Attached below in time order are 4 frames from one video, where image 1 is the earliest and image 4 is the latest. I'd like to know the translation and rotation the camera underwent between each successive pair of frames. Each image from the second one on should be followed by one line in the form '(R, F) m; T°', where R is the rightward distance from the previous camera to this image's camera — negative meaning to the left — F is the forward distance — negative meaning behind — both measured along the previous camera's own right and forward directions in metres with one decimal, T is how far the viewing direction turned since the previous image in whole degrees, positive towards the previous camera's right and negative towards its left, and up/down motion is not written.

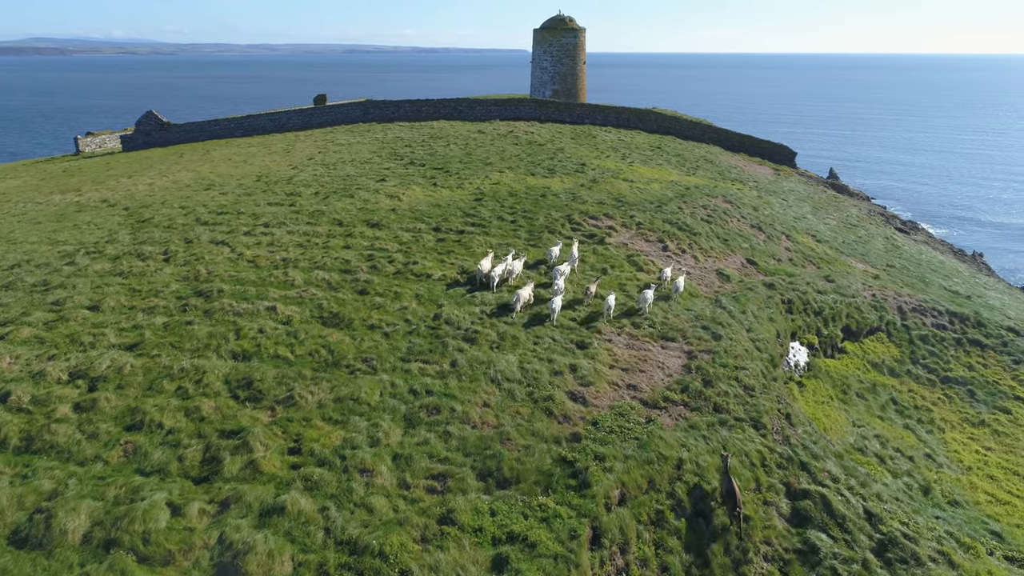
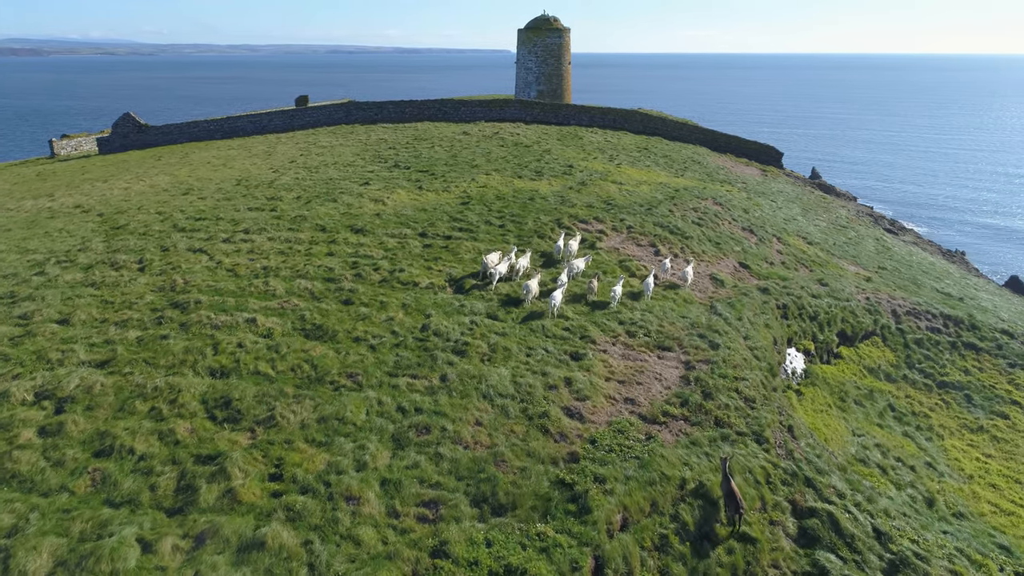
(-0.1, +0.5) m; +1°
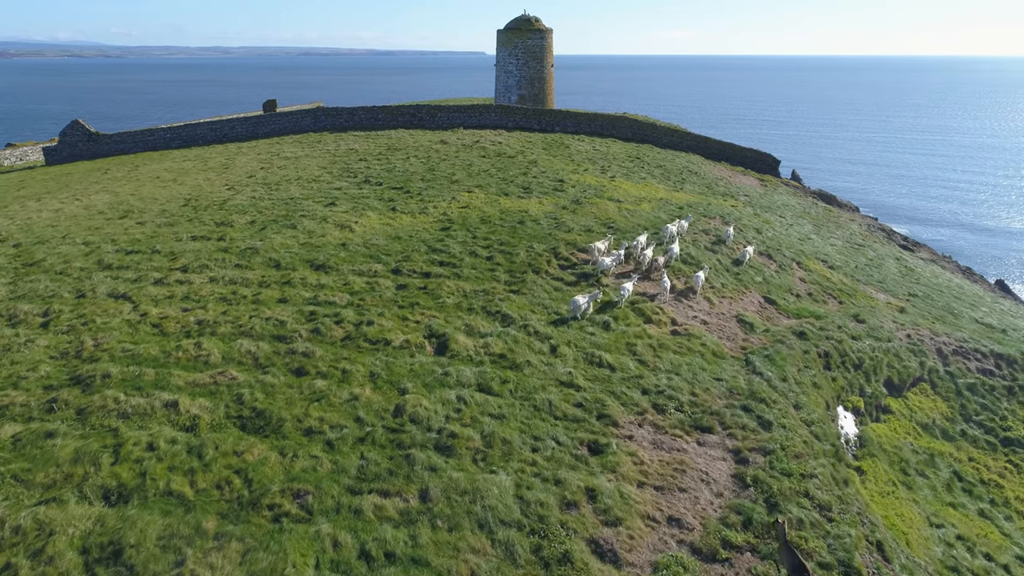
(-0.3, +2.8) m; +2°
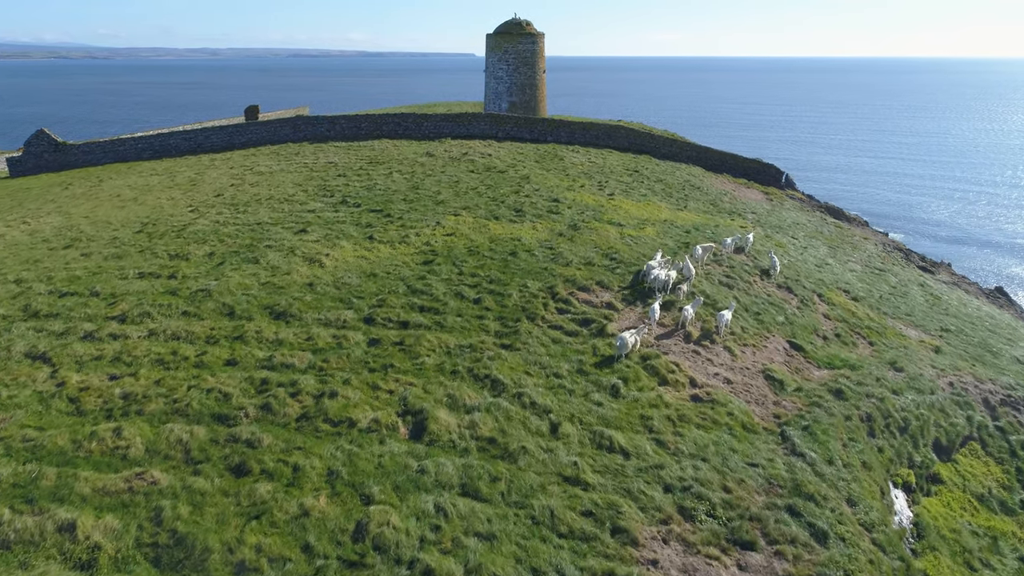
(0.0, +2.1) m; +1°
